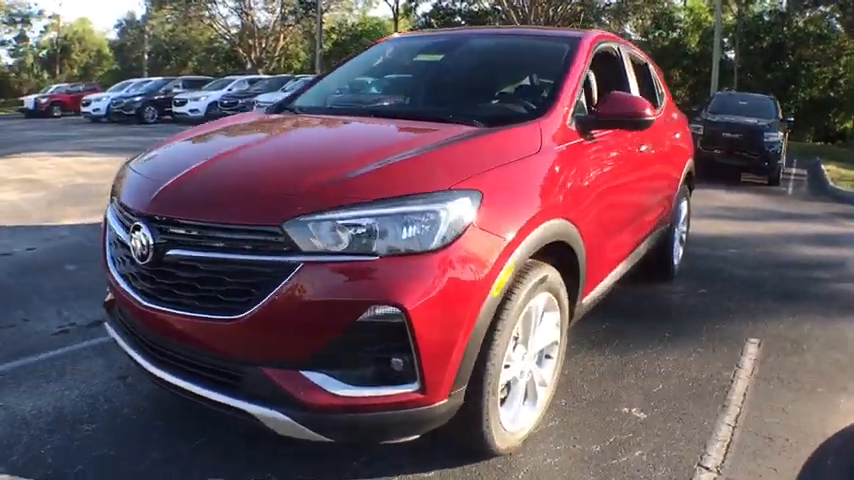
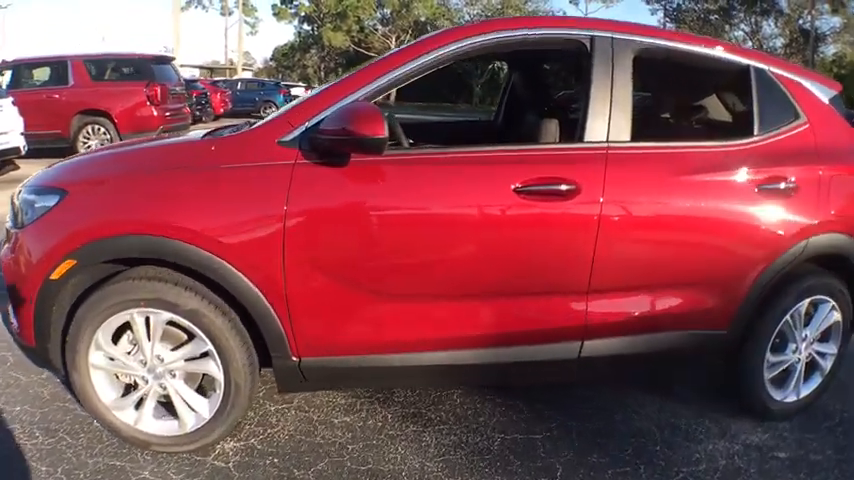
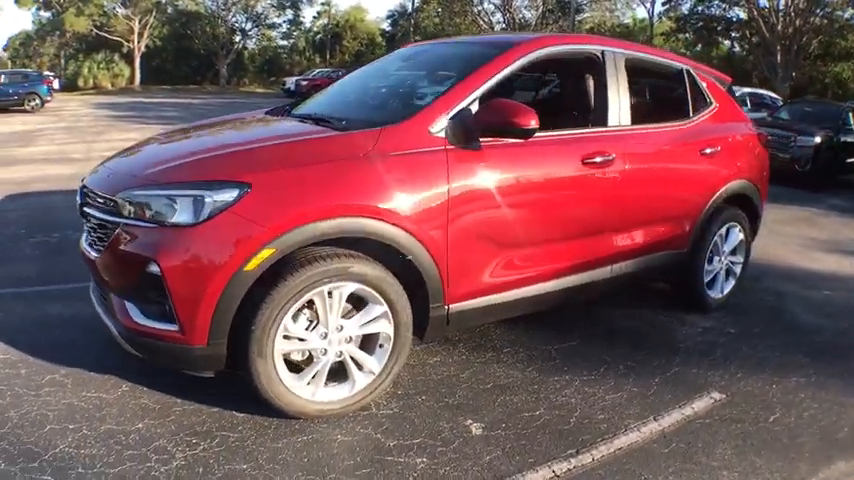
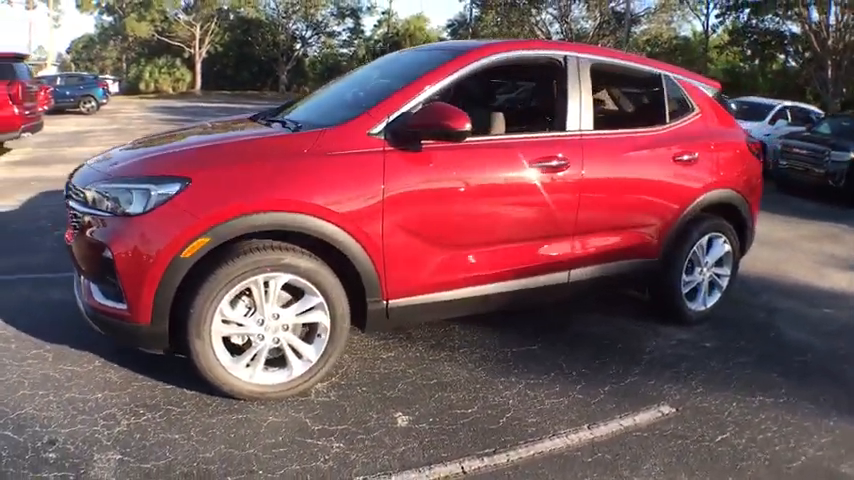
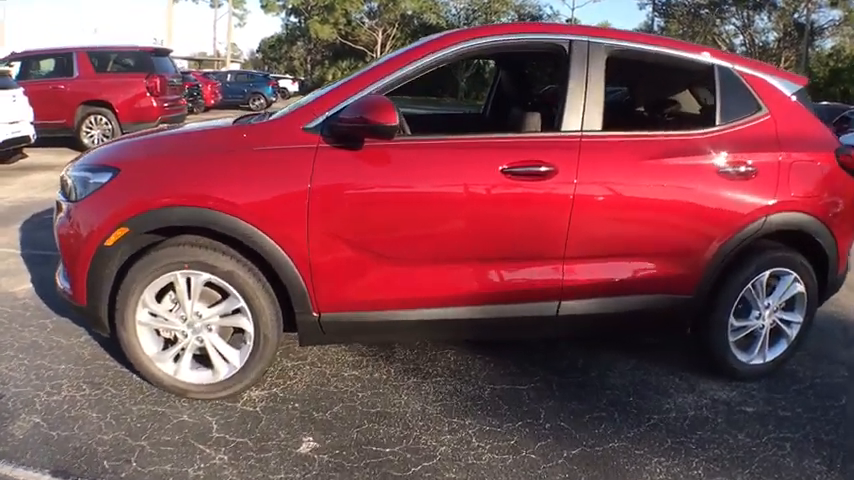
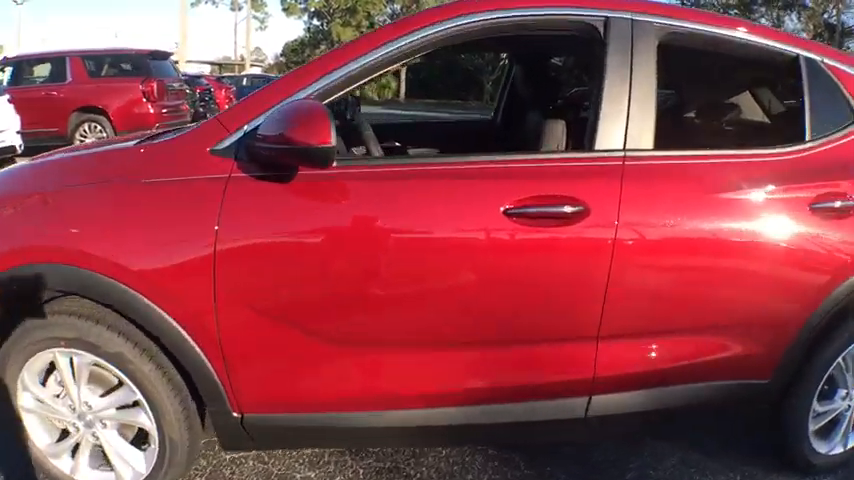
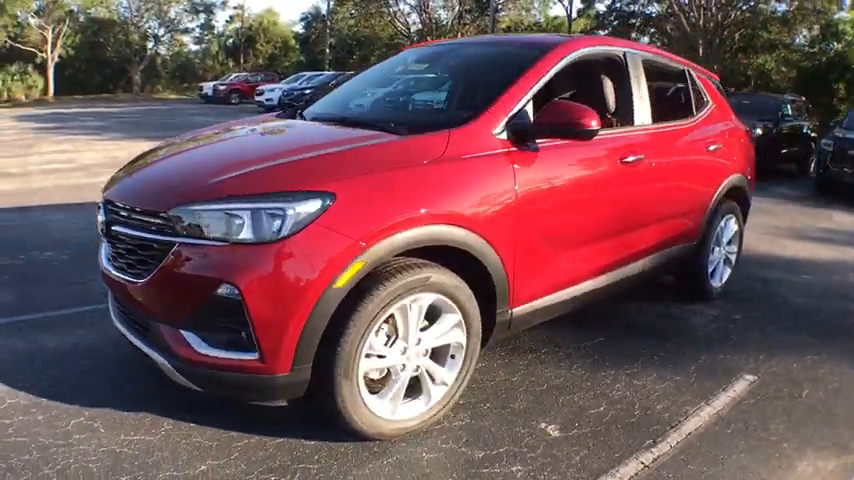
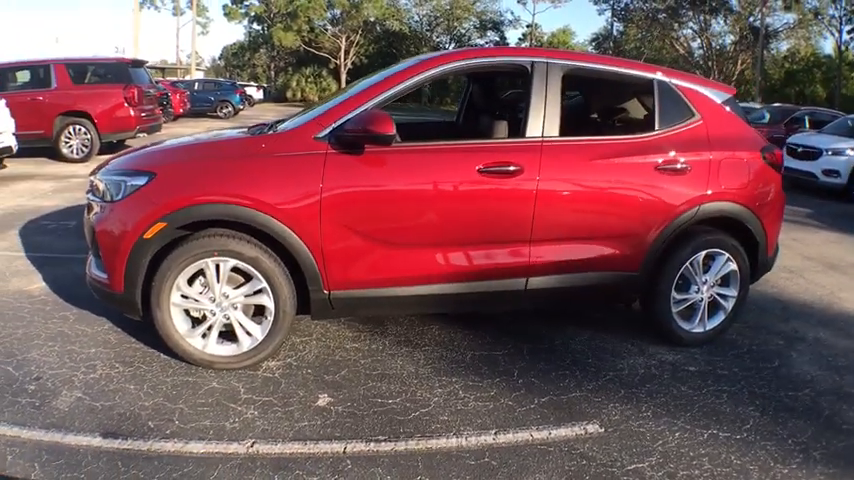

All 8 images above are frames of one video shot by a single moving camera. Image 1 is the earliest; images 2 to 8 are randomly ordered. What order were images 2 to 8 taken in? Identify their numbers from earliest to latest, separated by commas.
7, 3, 4, 8, 5, 2, 6
